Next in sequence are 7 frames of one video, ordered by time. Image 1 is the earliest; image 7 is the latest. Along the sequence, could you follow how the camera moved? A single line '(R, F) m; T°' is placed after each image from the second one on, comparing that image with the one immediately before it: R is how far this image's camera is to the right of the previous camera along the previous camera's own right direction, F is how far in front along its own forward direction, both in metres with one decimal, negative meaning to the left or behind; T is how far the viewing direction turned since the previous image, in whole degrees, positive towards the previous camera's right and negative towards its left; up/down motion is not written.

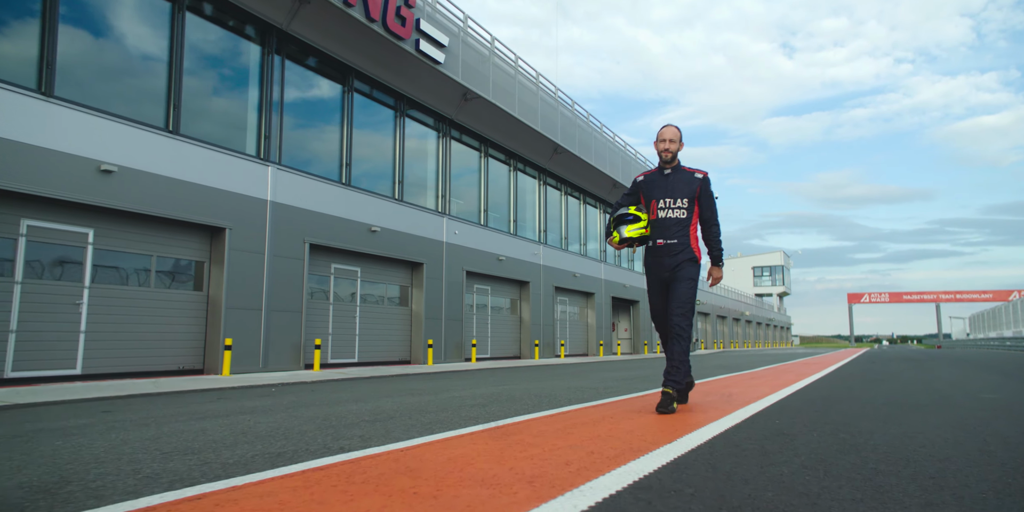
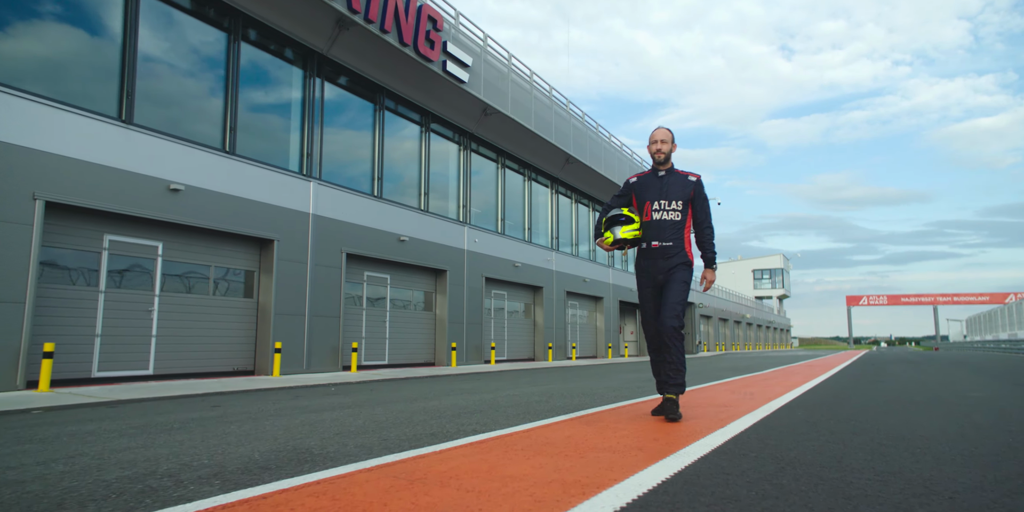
(-0.6, -0.9) m; 0°
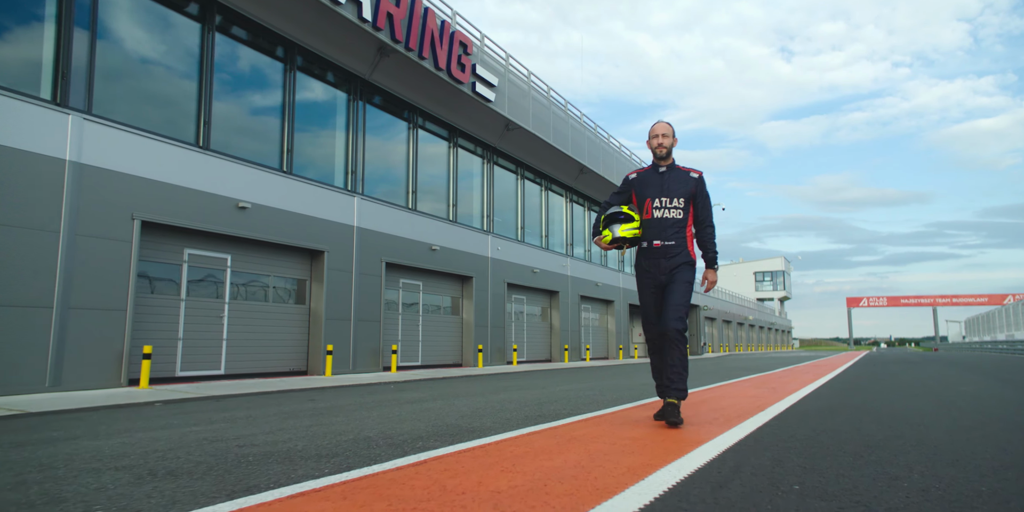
(-0.7, -1.0) m; 0°
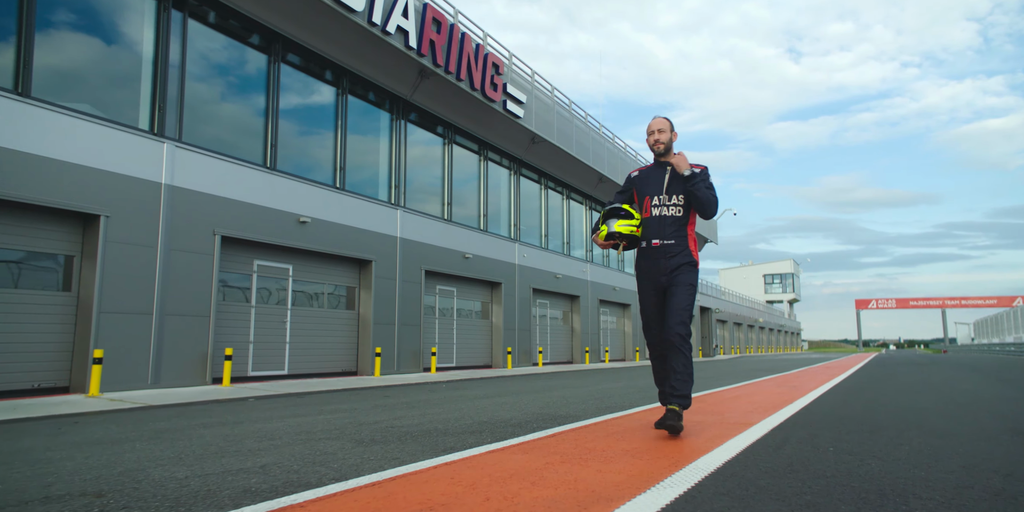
(-0.7, -1.0) m; -1°
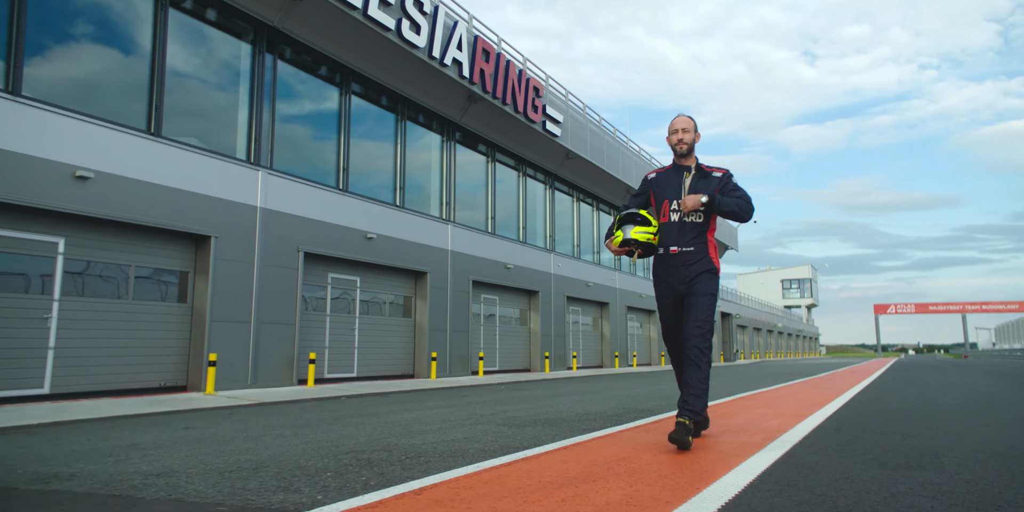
(-0.9, -1.1) m; -1°
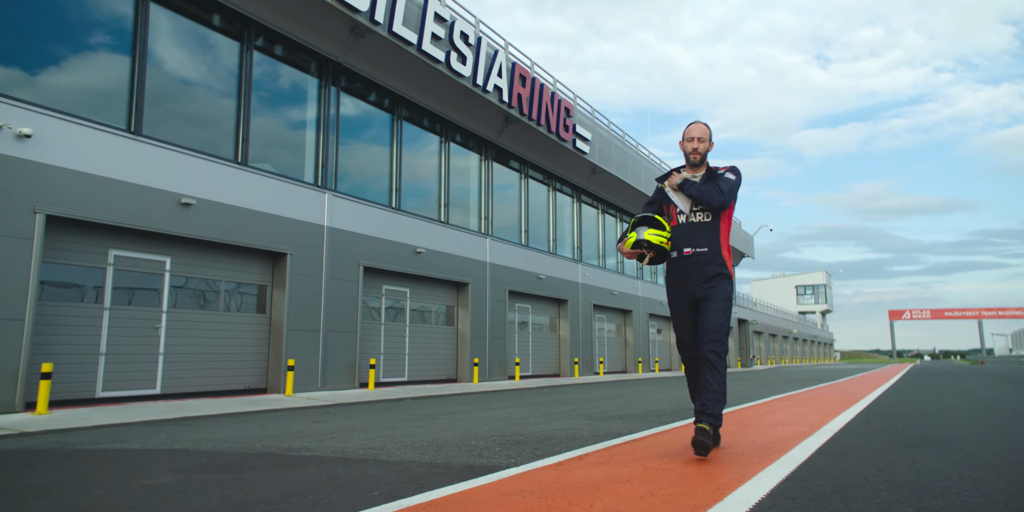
(-0.7, -1.0) m; -1°
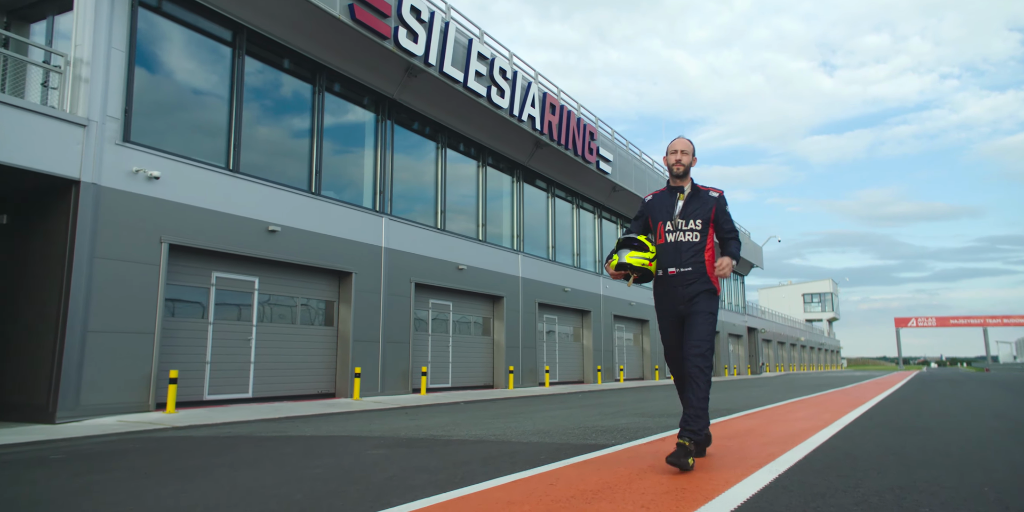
(-0.8, -1.3) m; -1°
